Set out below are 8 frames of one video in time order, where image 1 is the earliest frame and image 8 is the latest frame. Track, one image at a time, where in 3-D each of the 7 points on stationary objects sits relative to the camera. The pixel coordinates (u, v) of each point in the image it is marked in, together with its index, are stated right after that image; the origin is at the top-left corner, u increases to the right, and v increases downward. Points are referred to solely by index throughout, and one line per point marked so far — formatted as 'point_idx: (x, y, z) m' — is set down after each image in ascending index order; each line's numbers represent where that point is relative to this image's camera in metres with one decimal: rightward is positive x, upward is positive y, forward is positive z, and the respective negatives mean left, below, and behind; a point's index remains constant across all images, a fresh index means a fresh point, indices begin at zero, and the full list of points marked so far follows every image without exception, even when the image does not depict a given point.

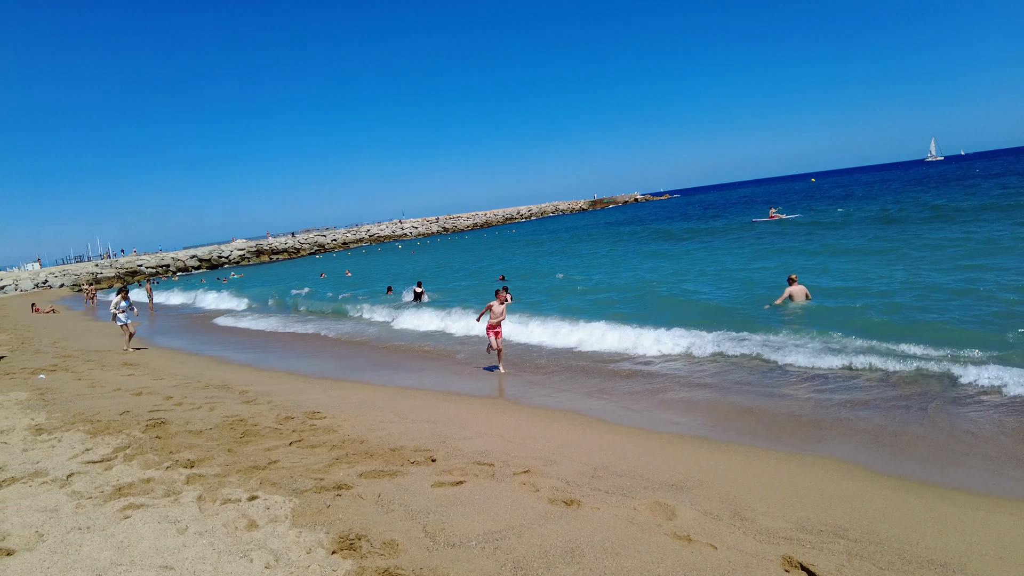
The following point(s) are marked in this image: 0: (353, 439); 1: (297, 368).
0: (-1.1, -1.1, +5.0) m
1: (-3.1, -1.1, +9.9) m
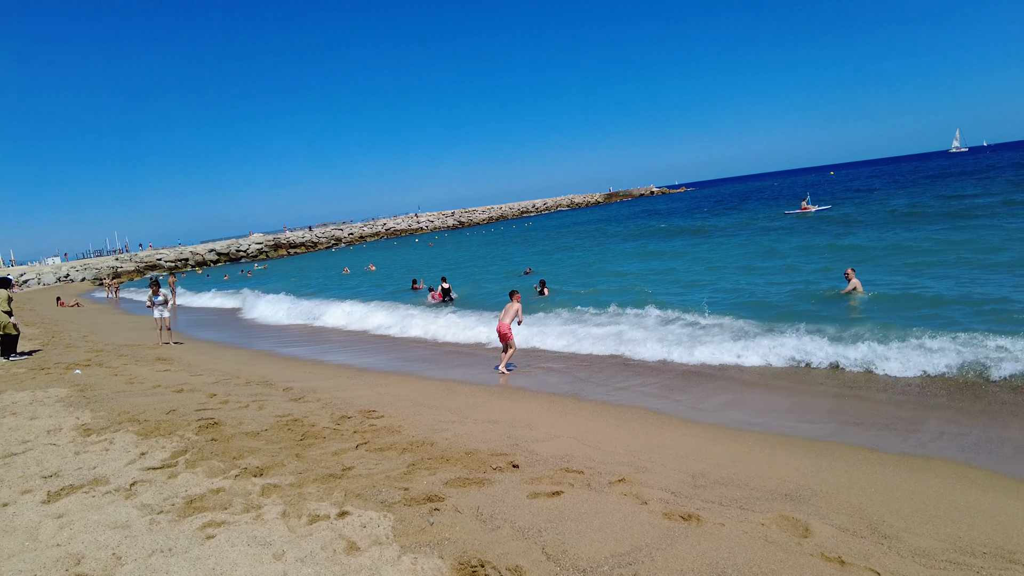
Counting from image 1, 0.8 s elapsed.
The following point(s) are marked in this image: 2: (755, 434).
0: (-0.6, -1.0, +4.7) m
1: (-2.4, -1.0, +9.6) m
2: (+1.9, -1.1, +5.3) m
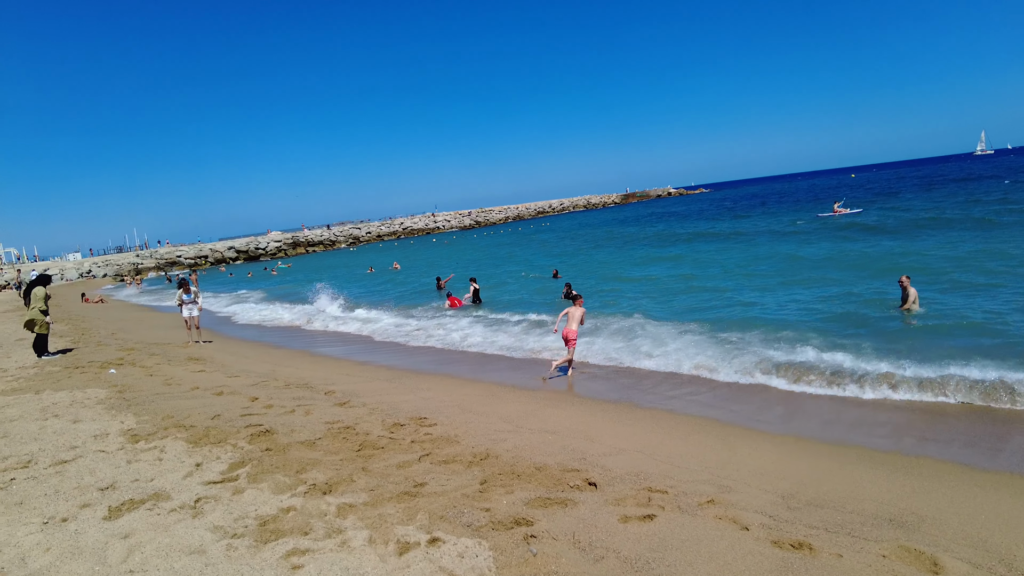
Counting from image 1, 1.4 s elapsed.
0: (-0.2, -1.1, +4.4) m
1: (-1.9, -1.0, +9.4) m
2: (+2.3, -1.2, +5.0) m
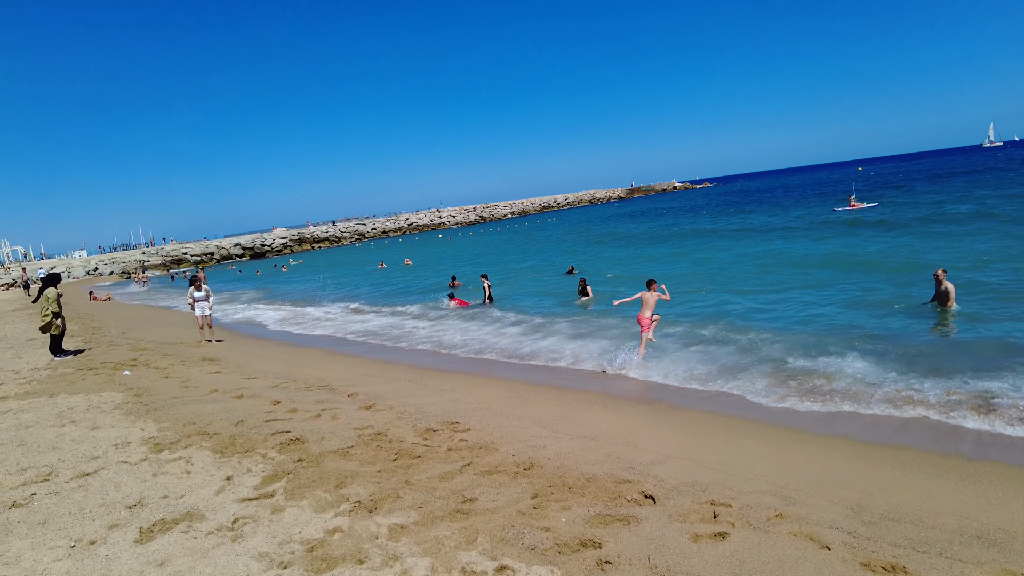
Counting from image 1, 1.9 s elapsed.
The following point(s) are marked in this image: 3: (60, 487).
0: (+0.1, -1.1, +4.2) m
1: (-1.6, -1.0, +9.2) m
2: (+2.6, -1.1, +4.8) m
3: (-2.3, -1.0, +3.6) m
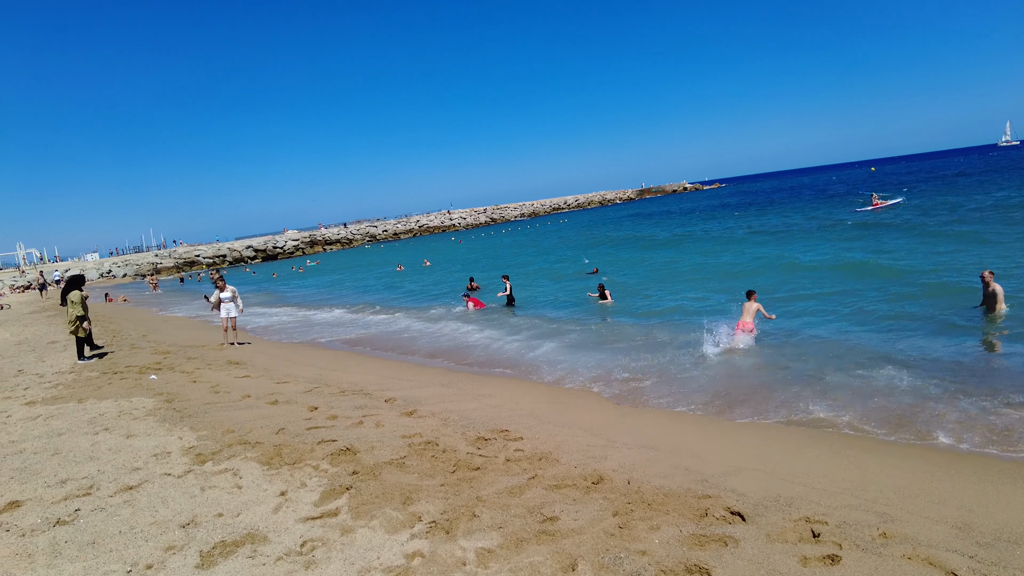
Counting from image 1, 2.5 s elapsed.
0: (+0.5, -1.1, +3.9) m
1: (-1.2, -1.0, +8.9) m
2: (+3.0, -1.1, +4.5) m
3: (-2.0, -1.0, +3.3) m
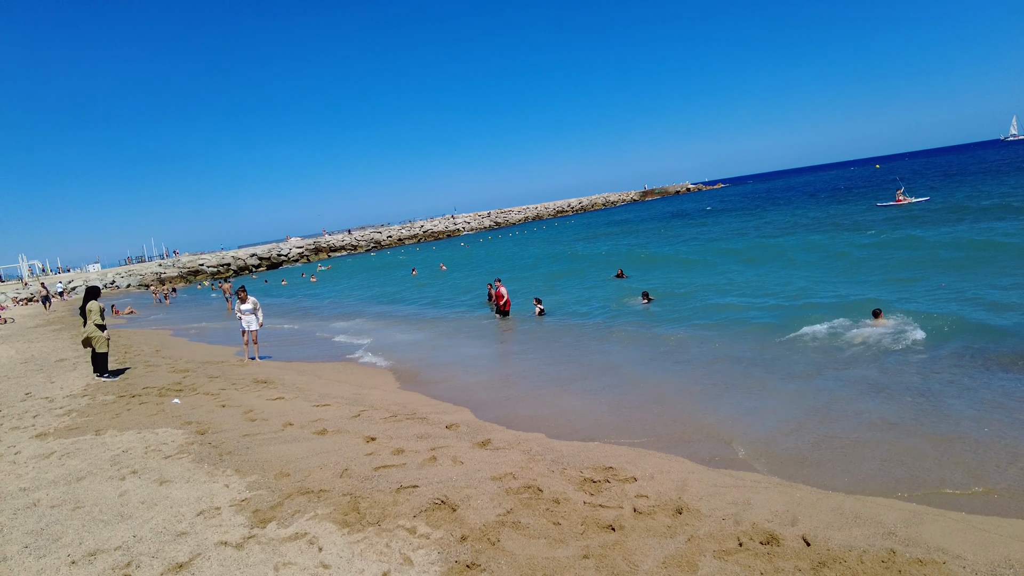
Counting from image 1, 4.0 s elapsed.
0: (+1.1, -1.1, +3.1) m
1: (-0.5, -1.1, +8.1) m
2: (+3.6, -1.1, +3.6) m
3: (-1.3, -1.1, +2.5) m
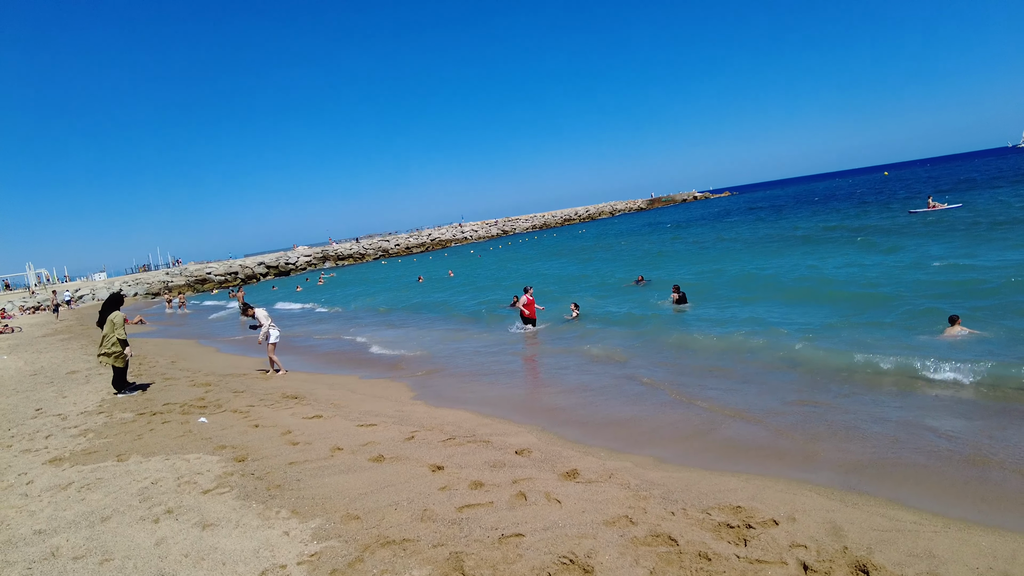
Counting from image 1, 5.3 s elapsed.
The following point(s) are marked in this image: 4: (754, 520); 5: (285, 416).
0: (+1.7, -1.1, +2.4) m
1: (+0.1, -1.2, +7.4) m
2: (+4.2, -1.2, +2.9) m
3: (-0.8, -1.1, +1.8) m
4: (+1.2, -1.1, +3.4) m
5: (-2.1, -1.2, +6.4) m
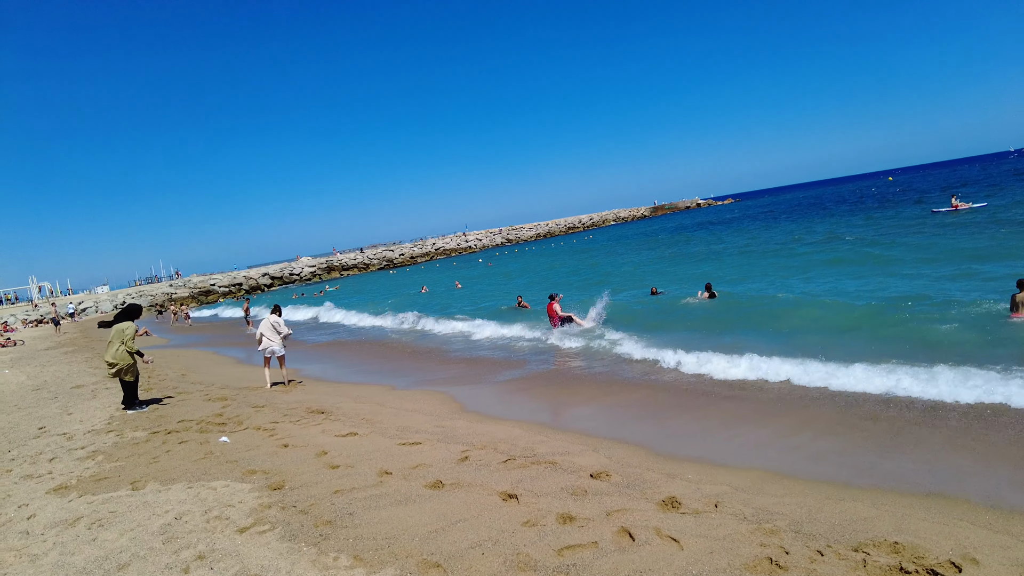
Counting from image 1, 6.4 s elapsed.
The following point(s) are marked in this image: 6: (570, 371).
0: (+2.1, -1.0, +1.7) m
1: (+0.5, -1.2, +6.7) m
2: (+4.6, -1.1, +2.3) m
3: (-0.3, -1.1, +1.2) m
4: (+1.6, -1.1, +2.7) m
5: (-1.6, -1.2, +5.8) m
6: (+0.9, -1.1, +9.2) m
